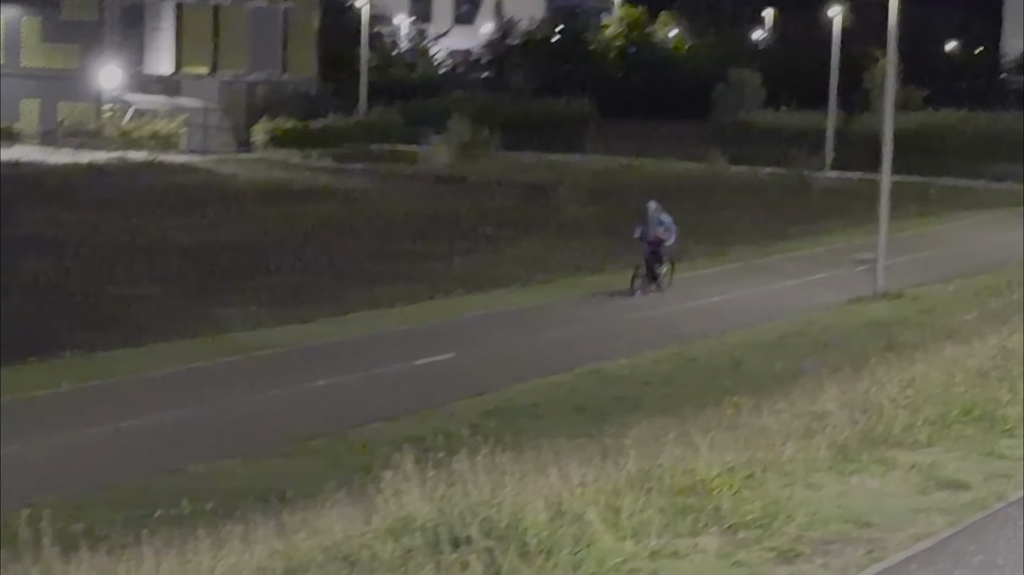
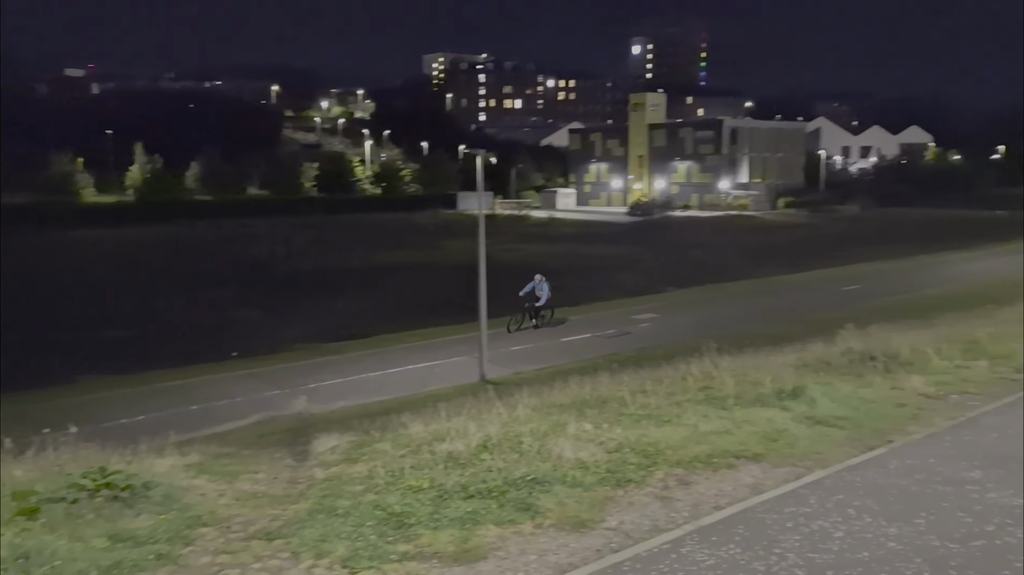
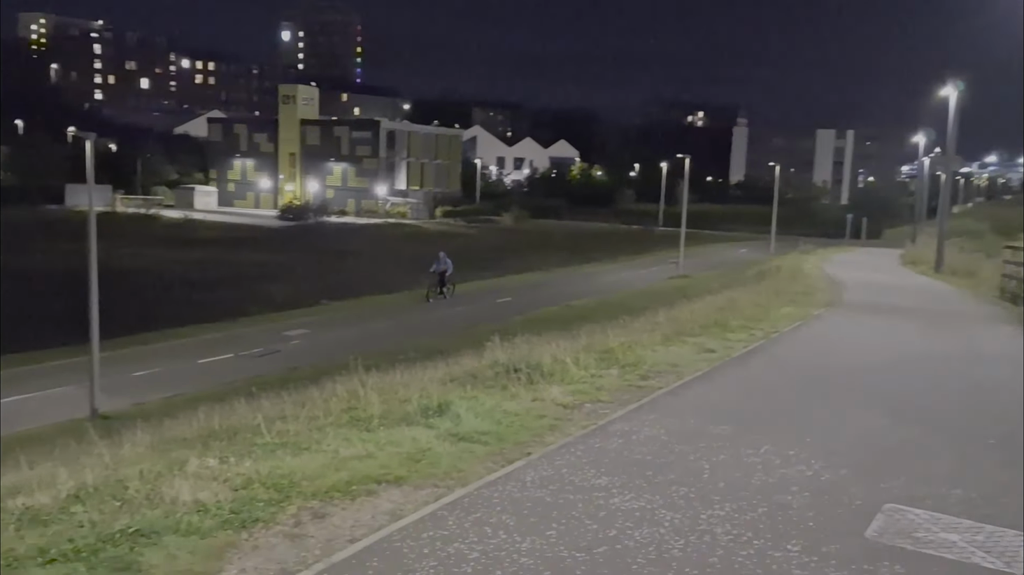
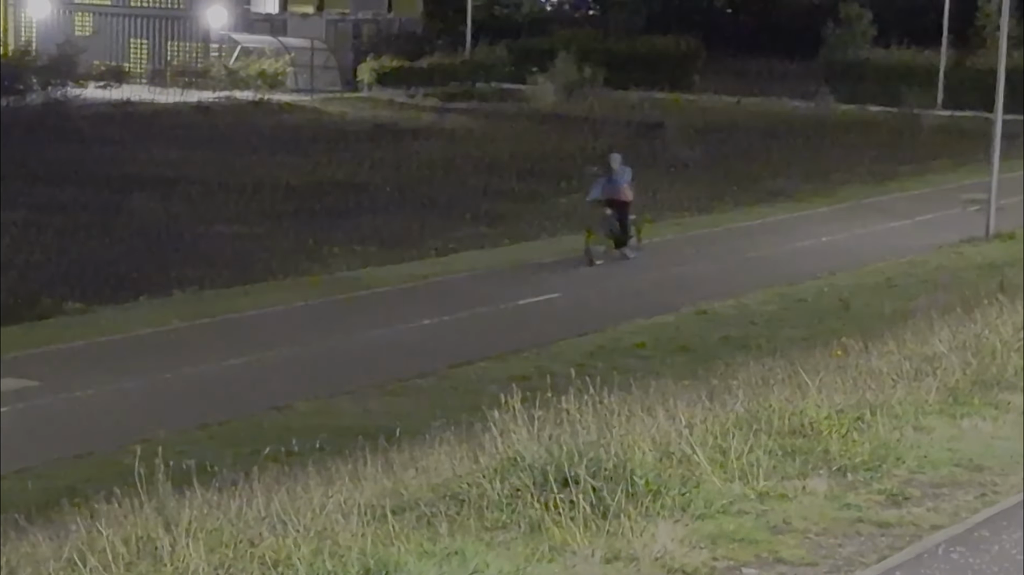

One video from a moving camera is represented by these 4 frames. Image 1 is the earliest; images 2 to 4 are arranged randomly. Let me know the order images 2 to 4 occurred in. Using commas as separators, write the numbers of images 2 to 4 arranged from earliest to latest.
4, 3, 2
